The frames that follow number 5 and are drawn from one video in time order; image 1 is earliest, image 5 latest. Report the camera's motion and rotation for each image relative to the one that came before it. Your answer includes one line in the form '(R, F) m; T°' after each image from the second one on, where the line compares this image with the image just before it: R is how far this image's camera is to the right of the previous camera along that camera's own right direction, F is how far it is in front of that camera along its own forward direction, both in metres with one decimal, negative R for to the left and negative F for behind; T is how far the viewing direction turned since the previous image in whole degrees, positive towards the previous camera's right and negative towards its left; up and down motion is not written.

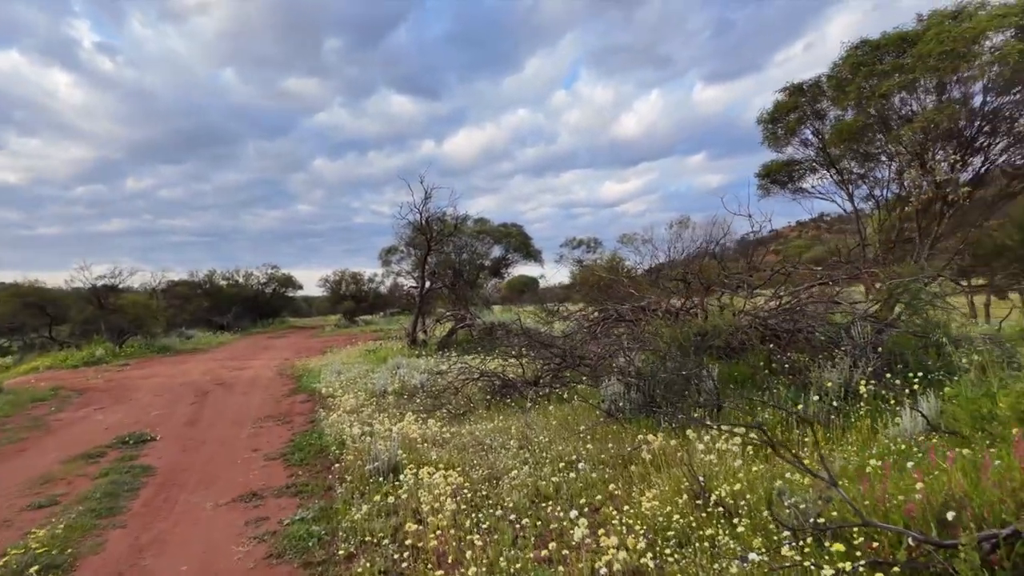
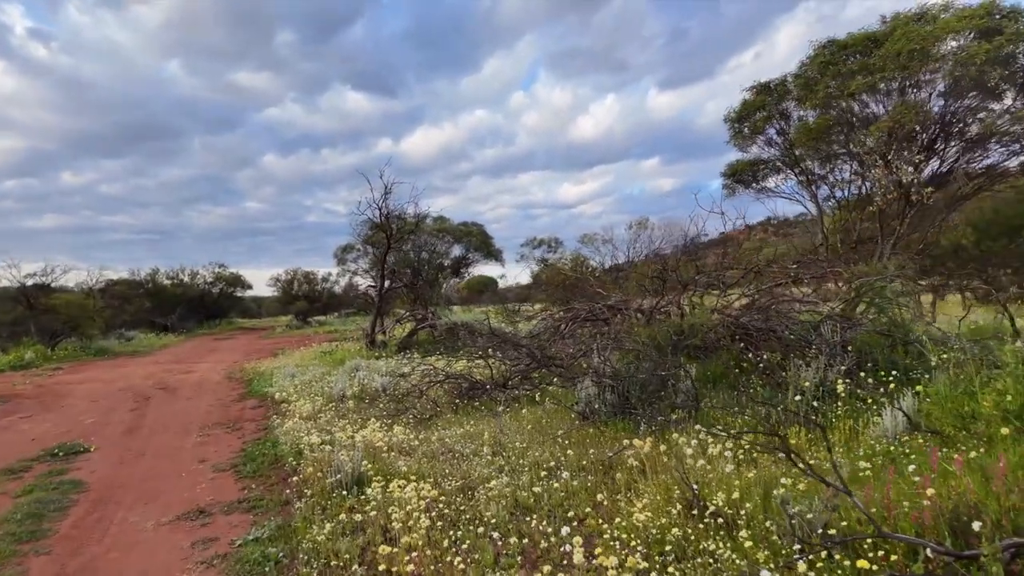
(-0.2, +0.4) m; +4°
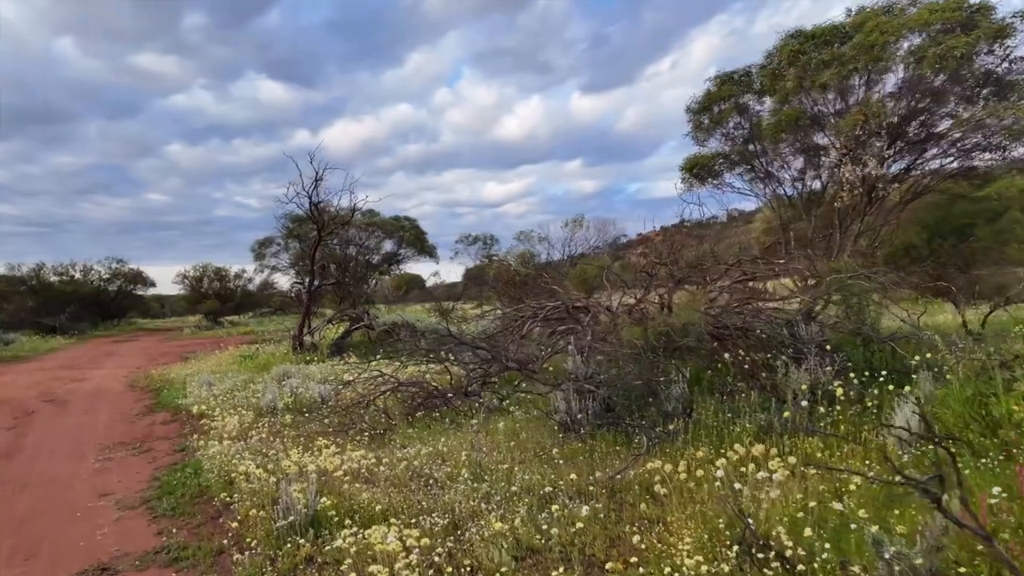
(-0.5, +0.9) m; +7°
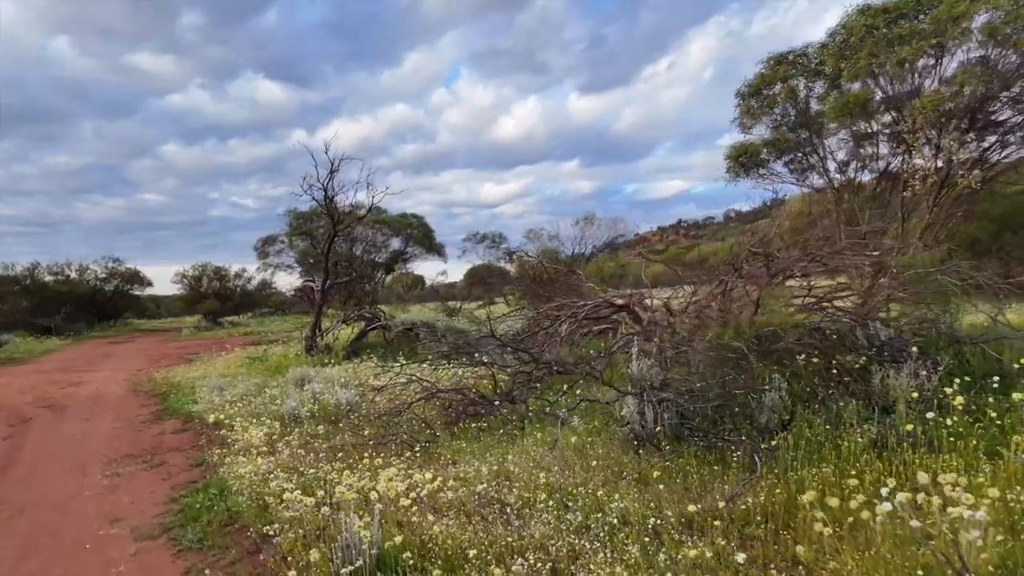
(-0.7, +0.8) m; 0°
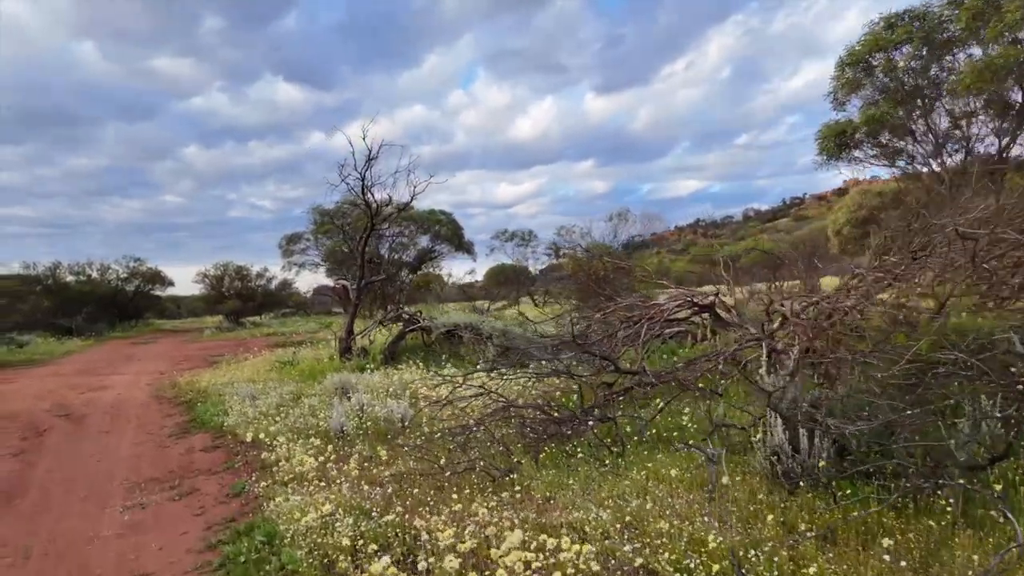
(-0.8, +1.2) m; -1°
